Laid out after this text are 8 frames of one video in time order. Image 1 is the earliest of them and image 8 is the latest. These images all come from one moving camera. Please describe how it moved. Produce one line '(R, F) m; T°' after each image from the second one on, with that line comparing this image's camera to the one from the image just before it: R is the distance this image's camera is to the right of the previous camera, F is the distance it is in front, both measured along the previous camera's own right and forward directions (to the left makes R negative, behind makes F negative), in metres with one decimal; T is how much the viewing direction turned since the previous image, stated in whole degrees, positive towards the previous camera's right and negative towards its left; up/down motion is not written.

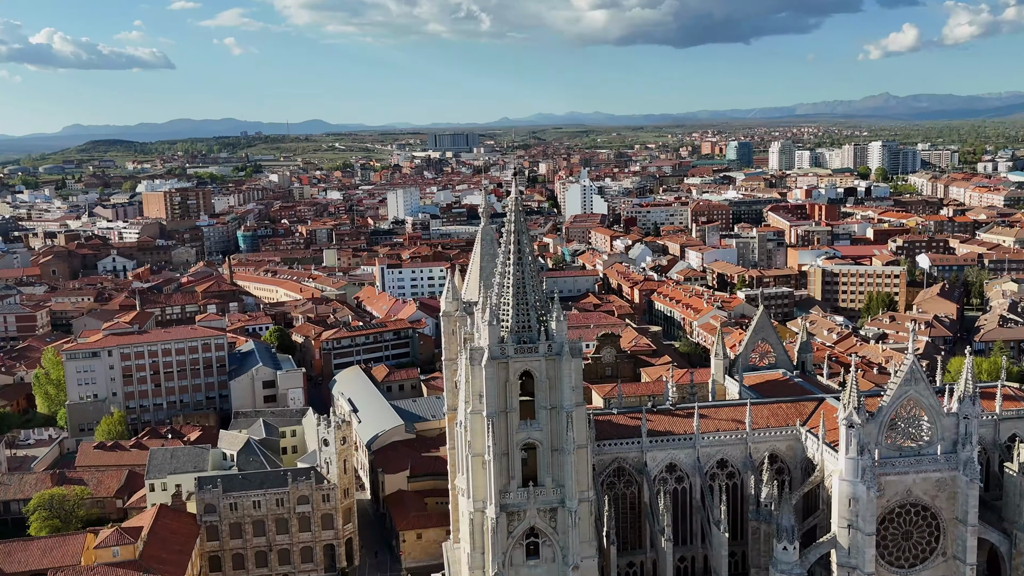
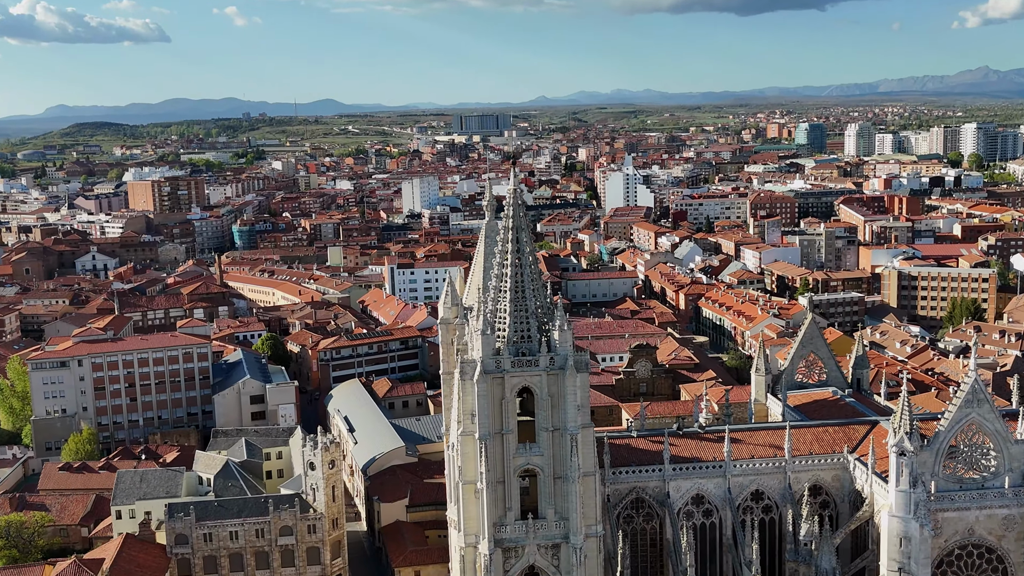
(+1.8, +3.8) m; -4°
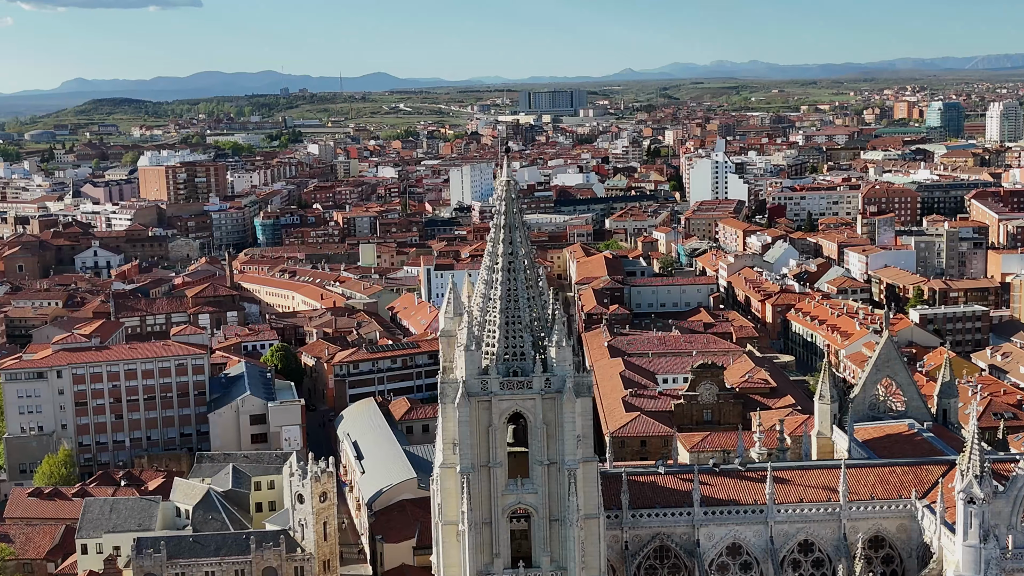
(+2.7, +4.2) m; -8°
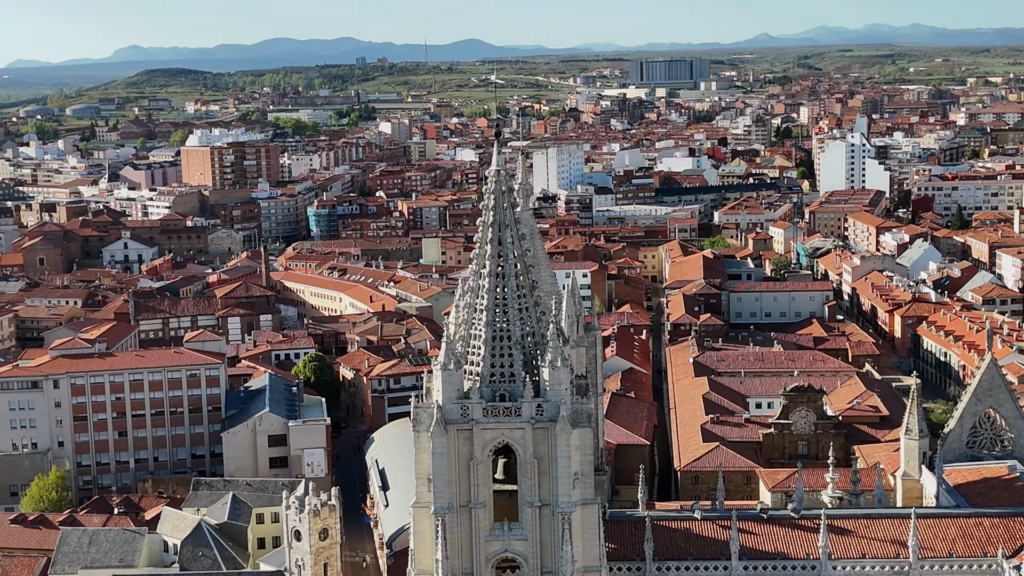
(+2.6, +4.0) m; -9°
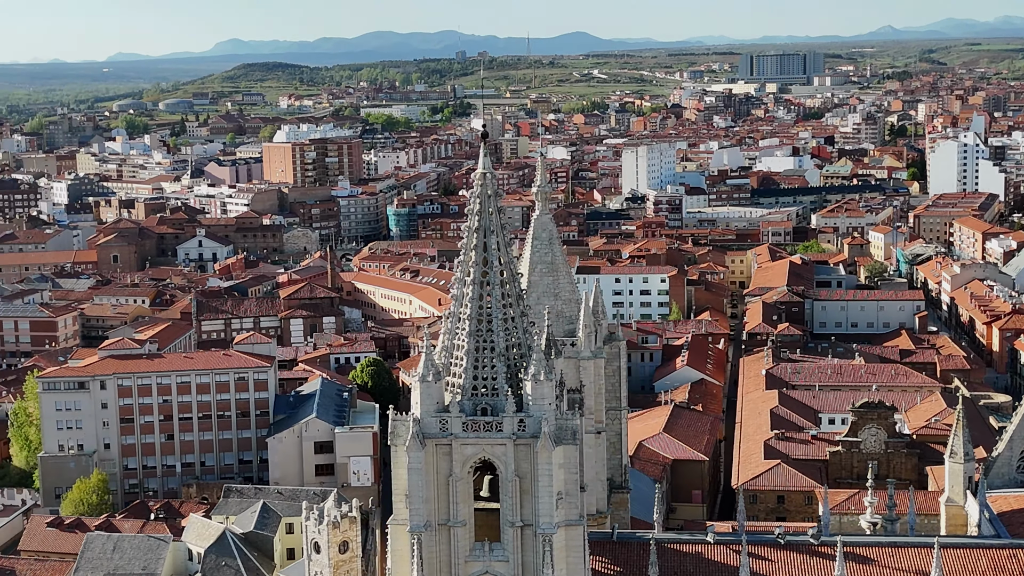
(+1.9, +0.8) m; -7°
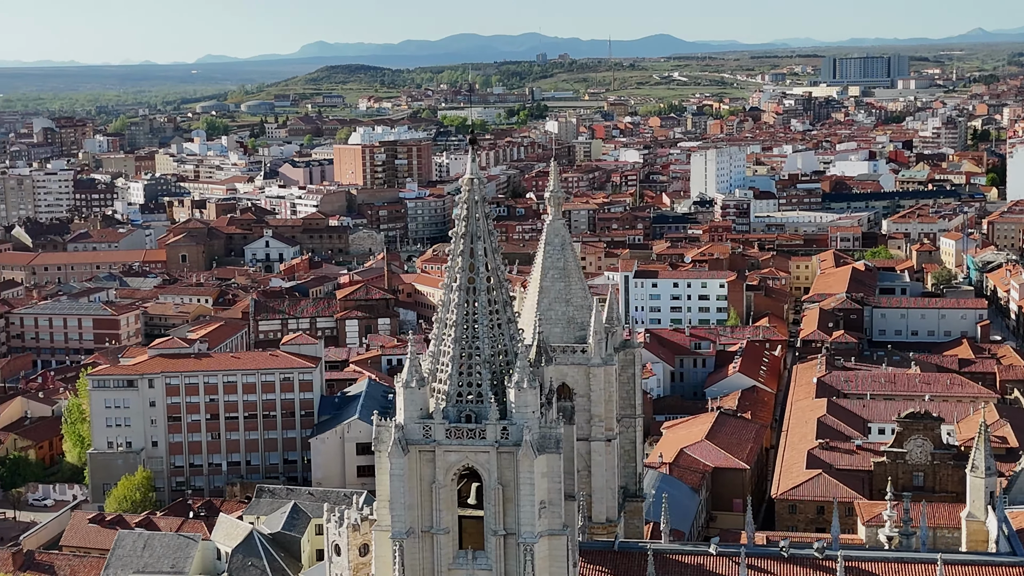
(+1.4, +0.1) m; -5°
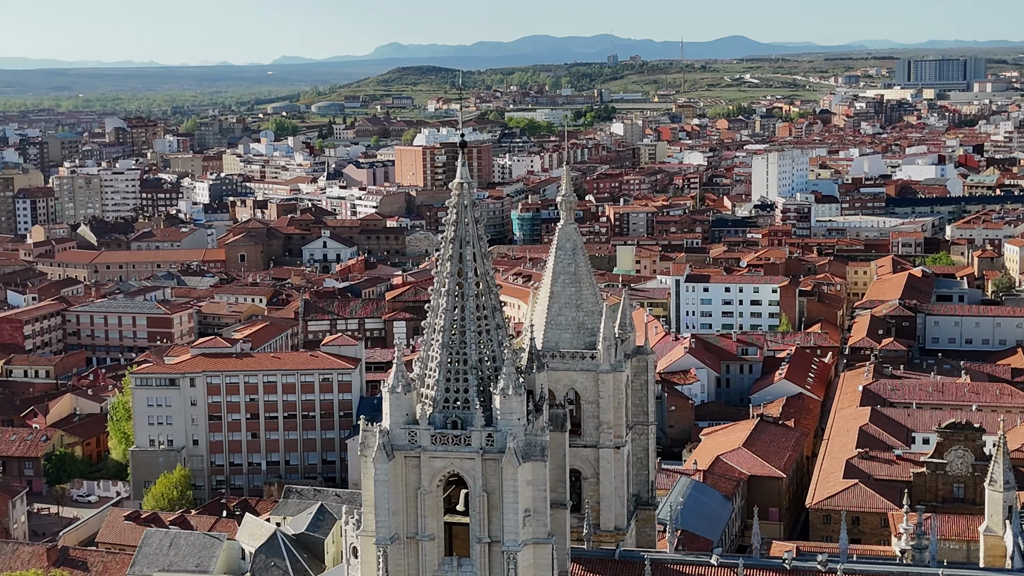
(+1.3, +0.2) m; -5°
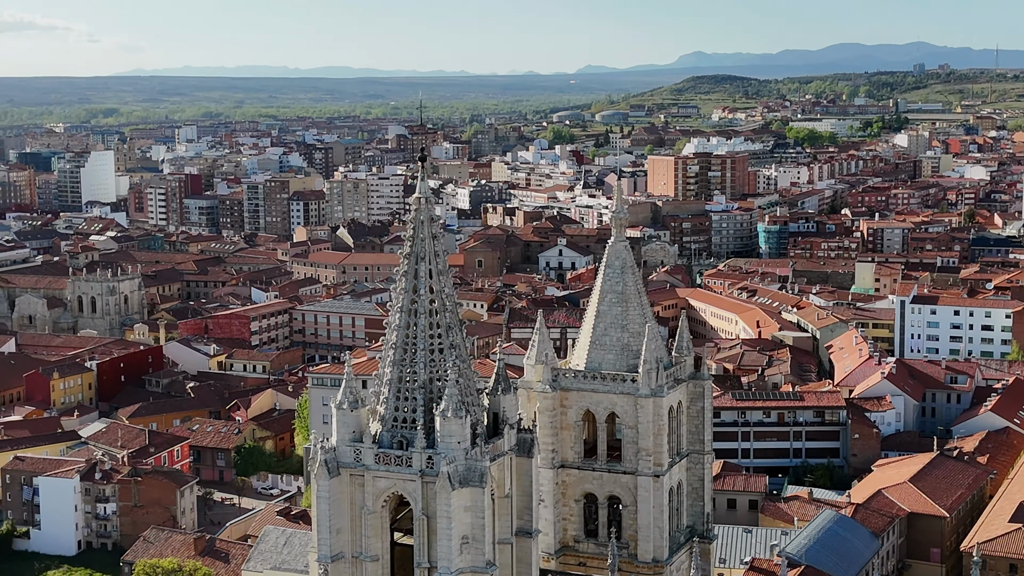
(+4.4, +2.0) m; -19°
